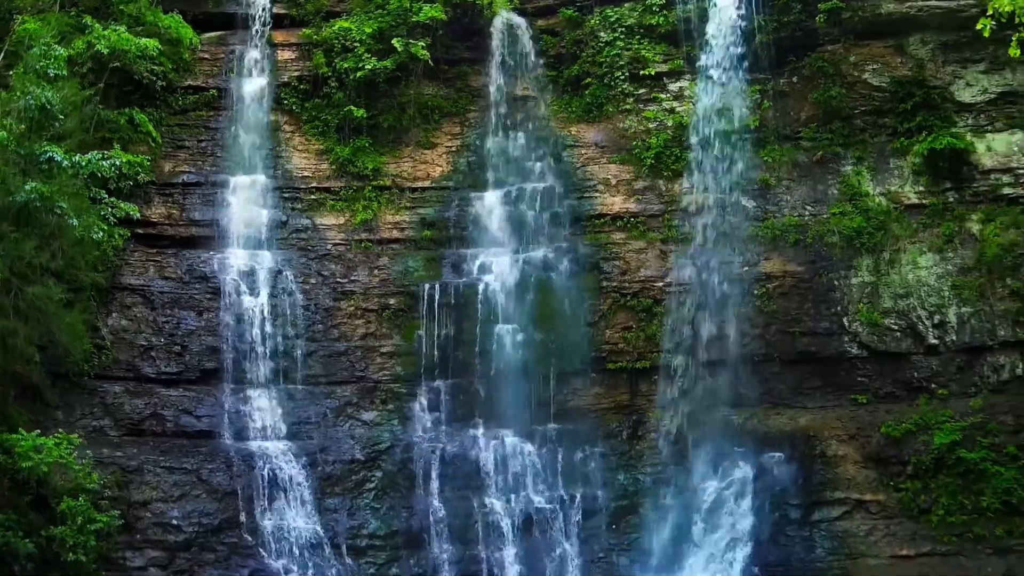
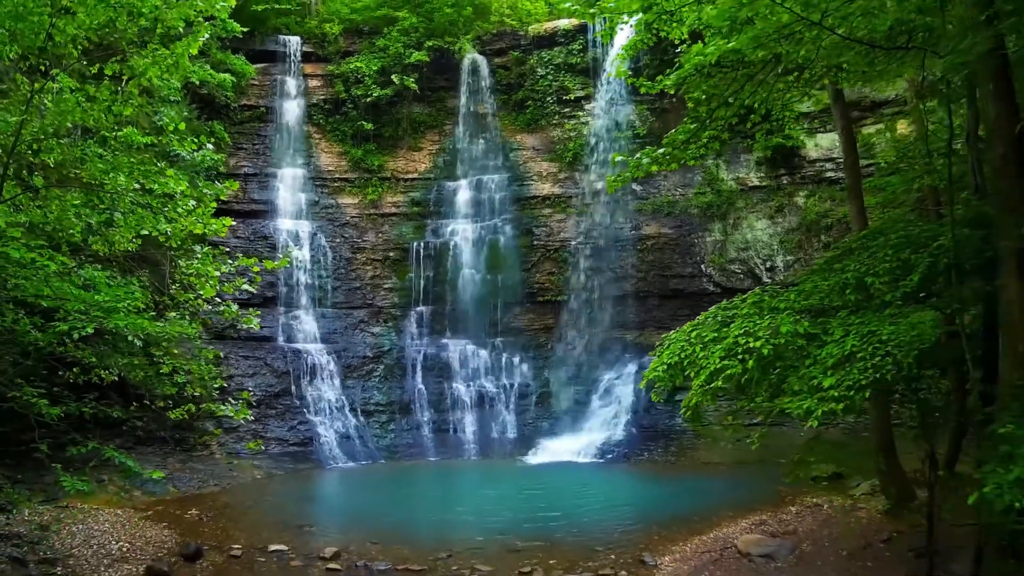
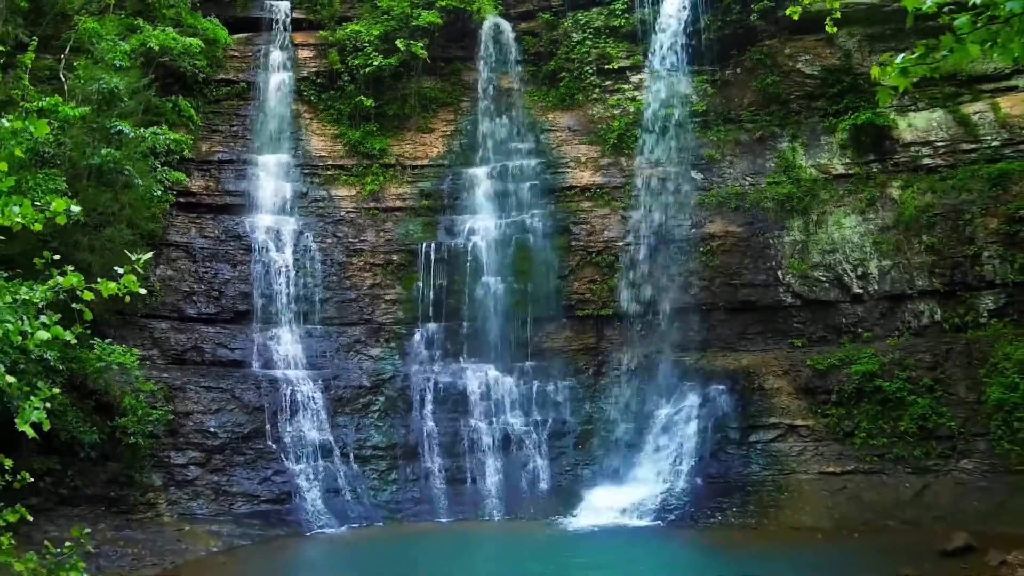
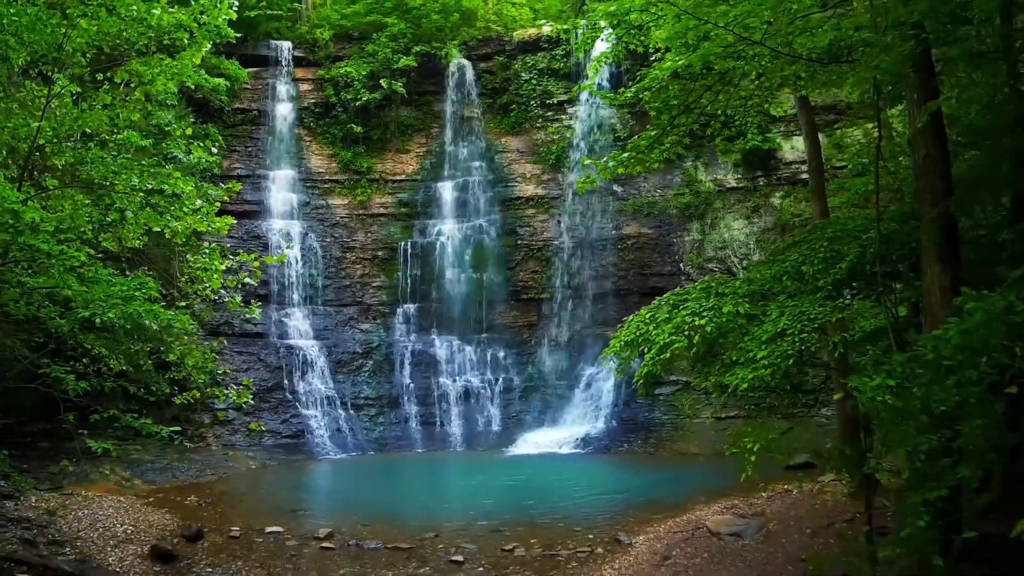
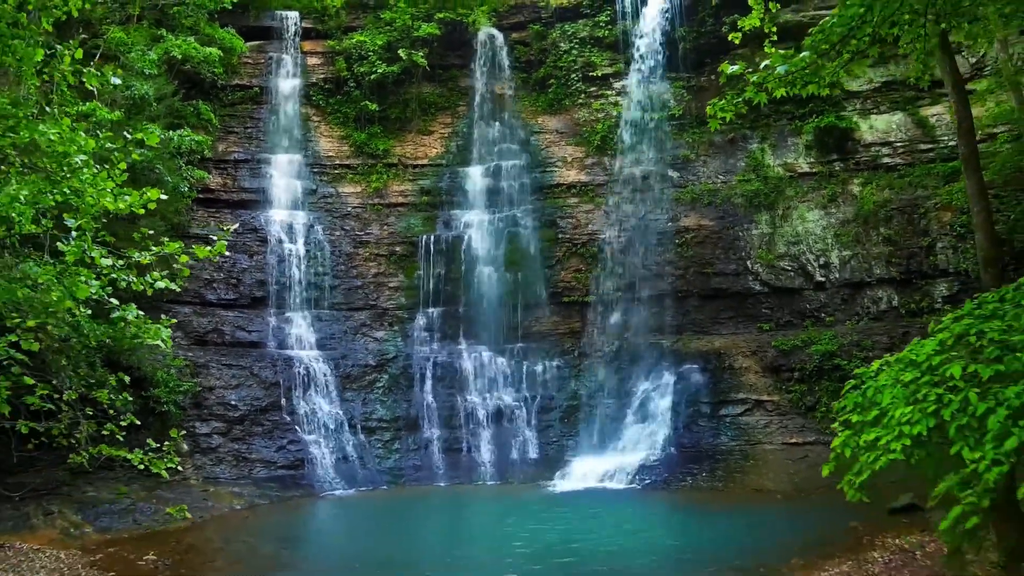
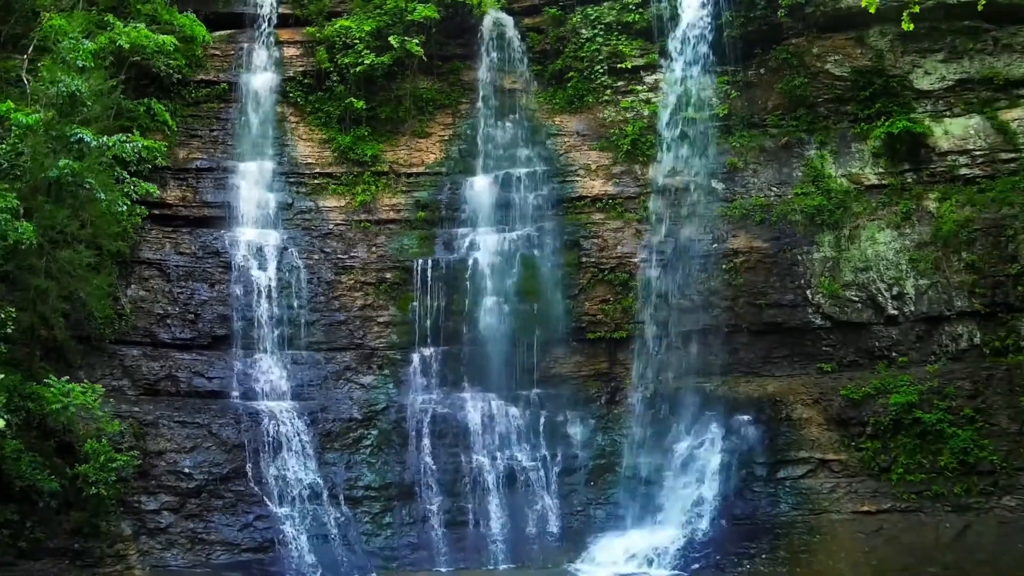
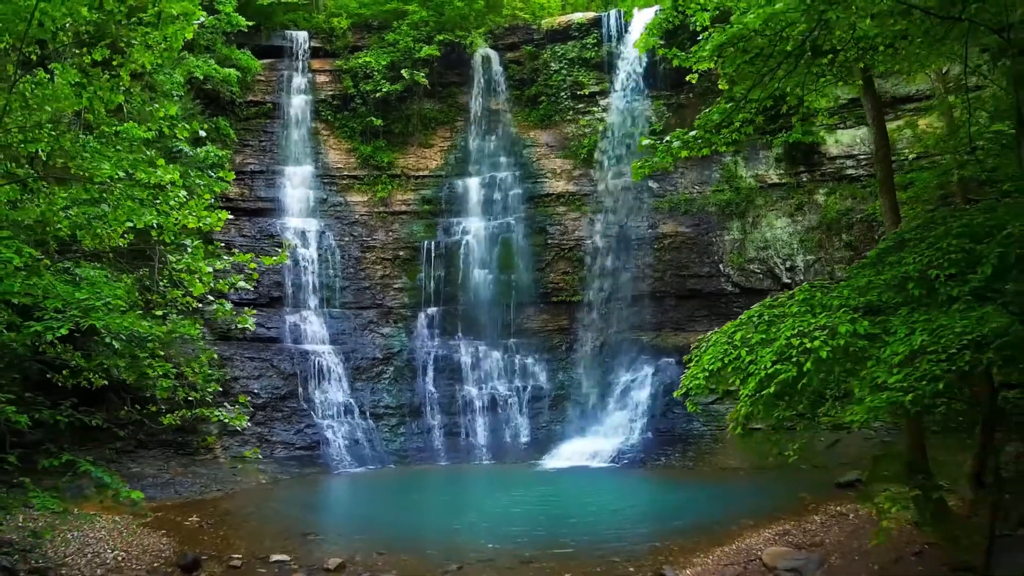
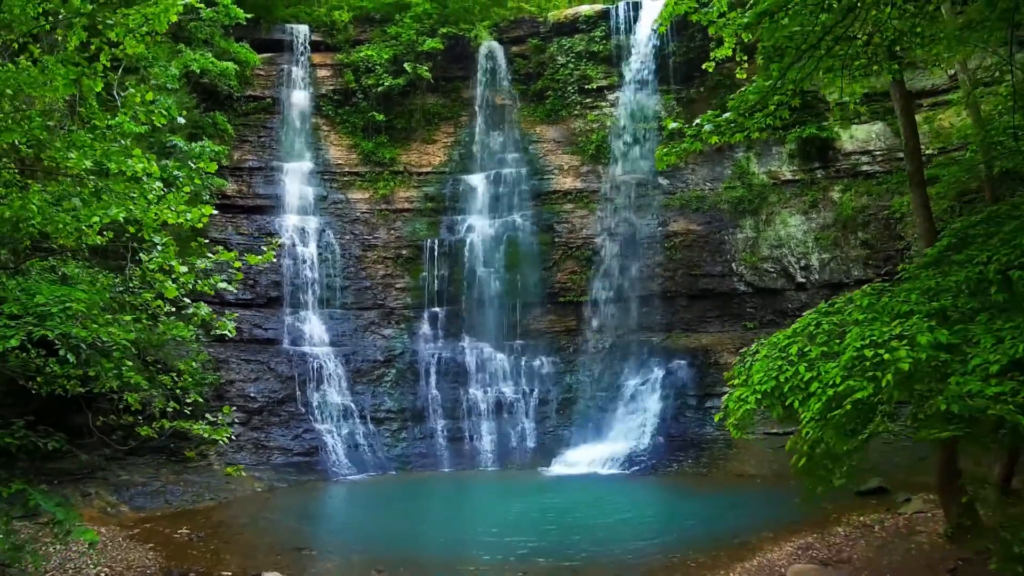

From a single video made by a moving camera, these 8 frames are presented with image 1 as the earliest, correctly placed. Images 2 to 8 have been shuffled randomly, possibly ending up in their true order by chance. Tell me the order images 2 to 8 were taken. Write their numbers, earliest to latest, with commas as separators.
6, 3, 5, 8, 7, 2, 4
